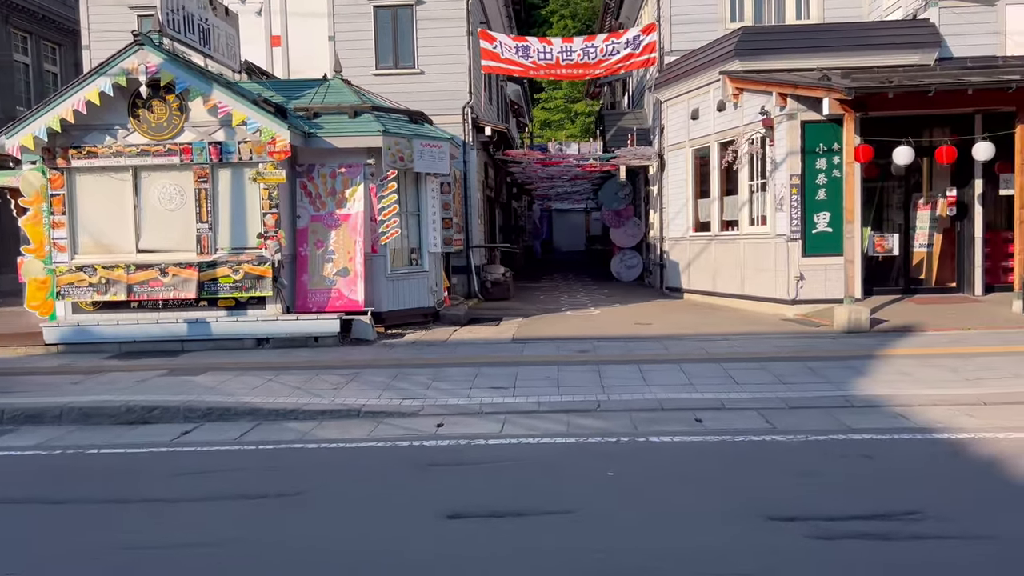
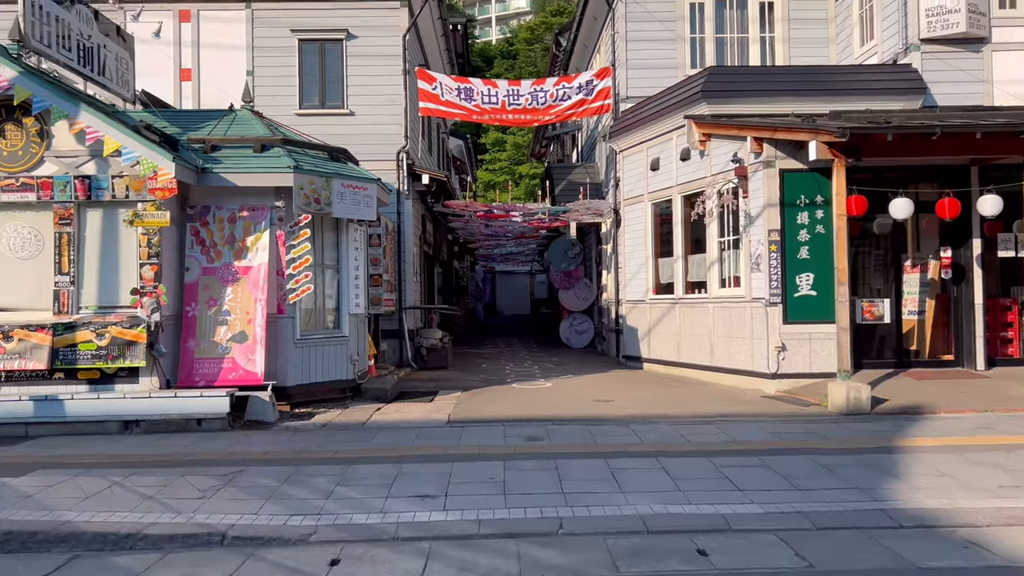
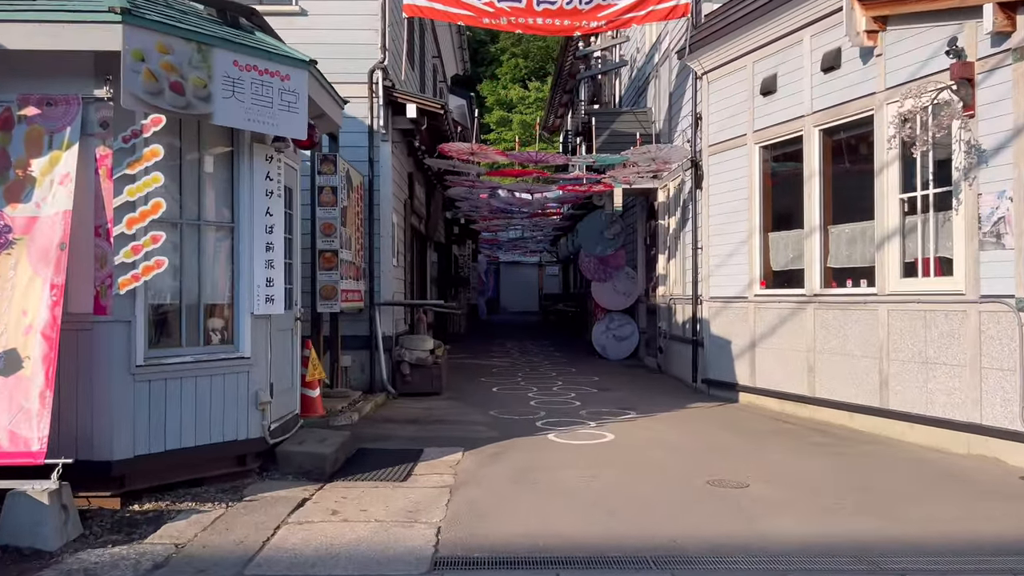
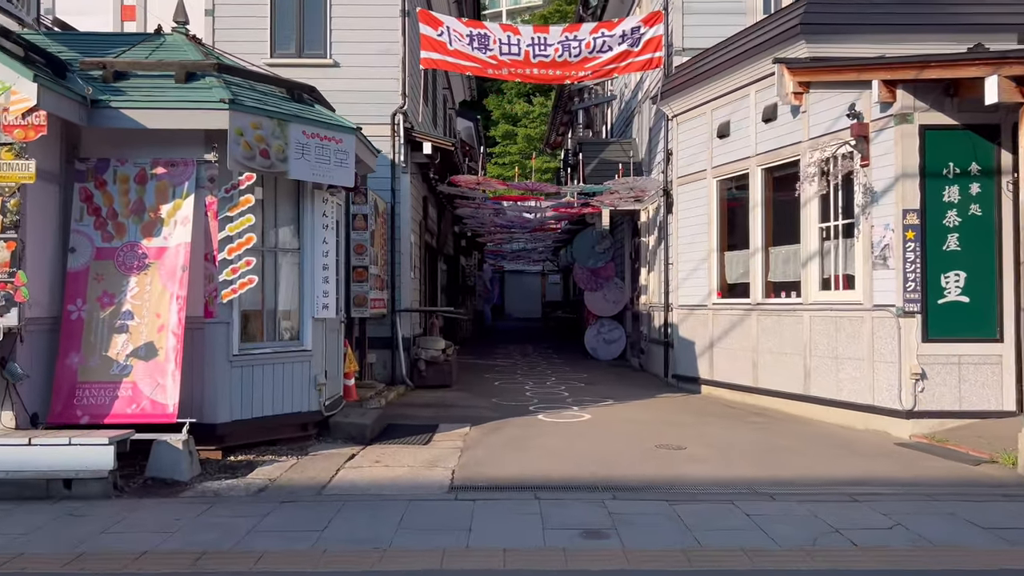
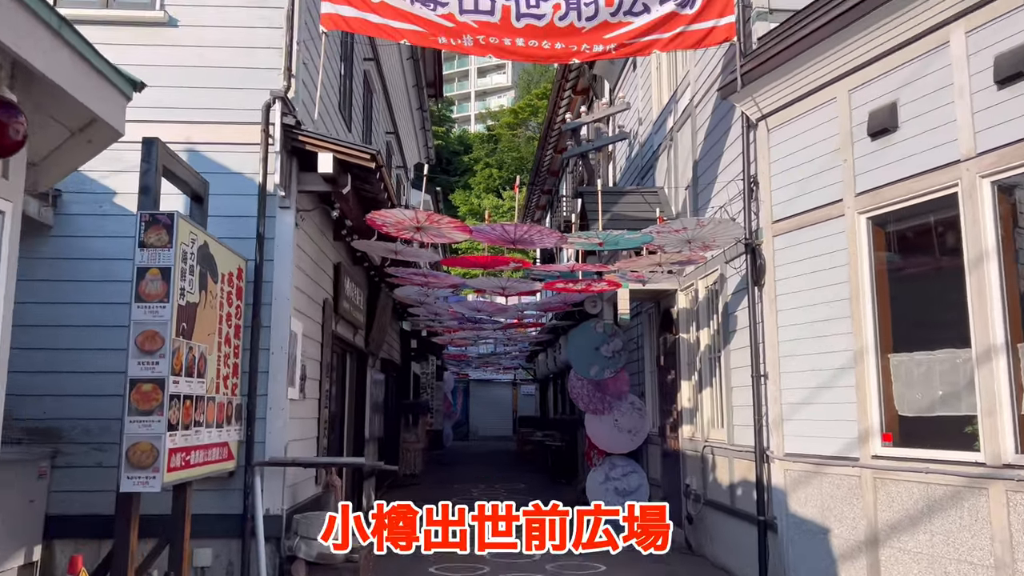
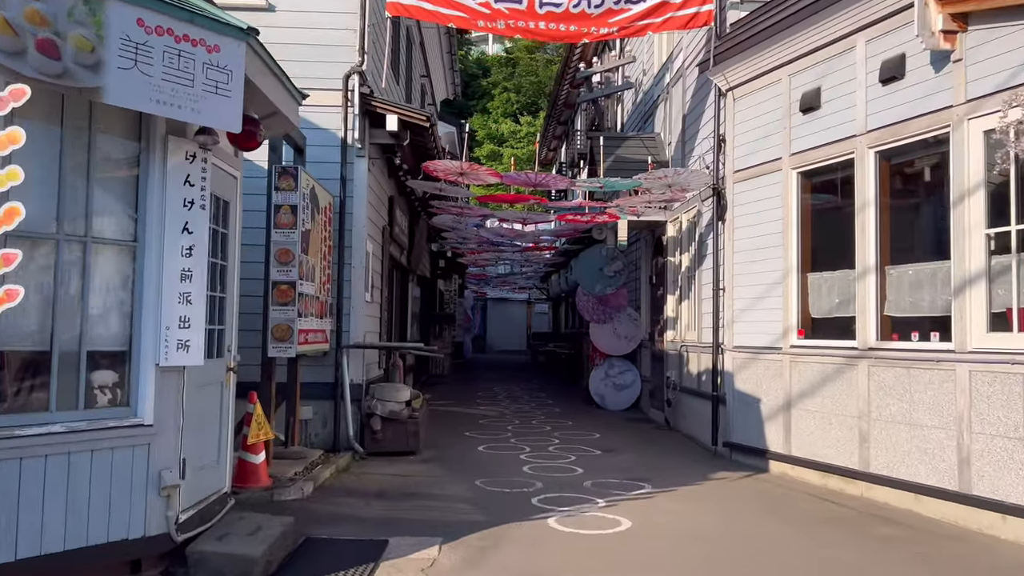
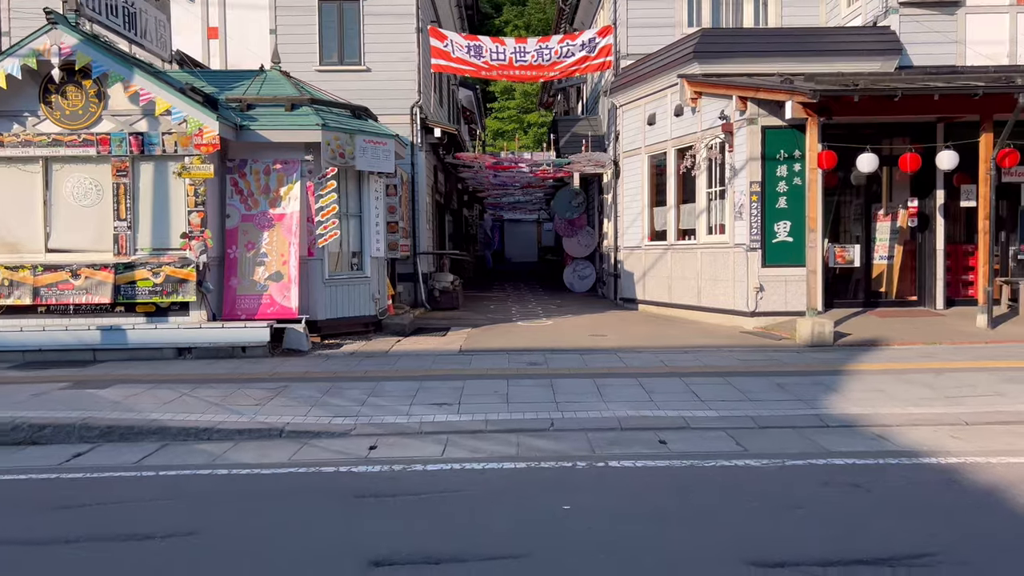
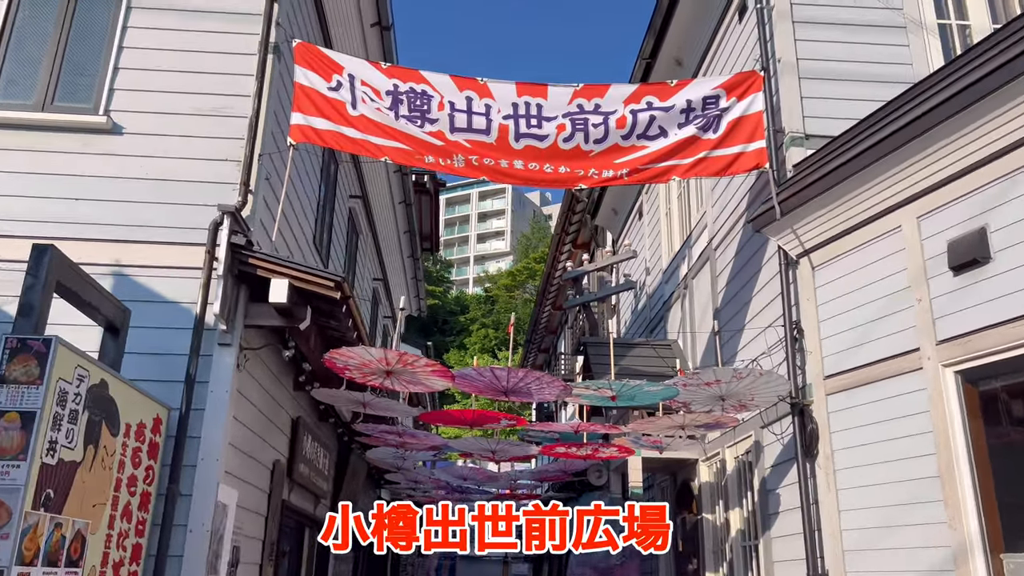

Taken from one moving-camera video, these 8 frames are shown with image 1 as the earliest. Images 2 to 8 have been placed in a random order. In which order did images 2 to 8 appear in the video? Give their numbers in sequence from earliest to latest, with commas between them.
7, 2, 4, 3, 6, 5, 8
